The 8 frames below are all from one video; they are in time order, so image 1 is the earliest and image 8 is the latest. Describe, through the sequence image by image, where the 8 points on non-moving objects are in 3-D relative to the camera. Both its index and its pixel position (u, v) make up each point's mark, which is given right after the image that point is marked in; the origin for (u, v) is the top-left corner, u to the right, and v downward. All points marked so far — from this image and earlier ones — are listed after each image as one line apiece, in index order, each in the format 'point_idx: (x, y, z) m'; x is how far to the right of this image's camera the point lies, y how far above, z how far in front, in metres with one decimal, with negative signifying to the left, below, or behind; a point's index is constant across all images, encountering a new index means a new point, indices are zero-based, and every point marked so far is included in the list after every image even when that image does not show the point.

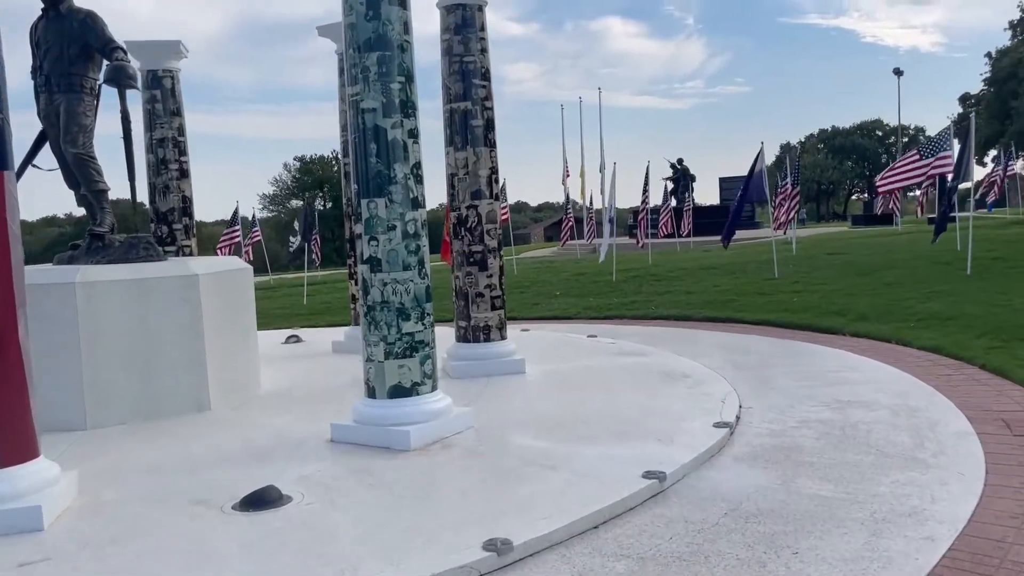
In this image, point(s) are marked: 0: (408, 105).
0: (-0.9, +1.6, +7.1) m
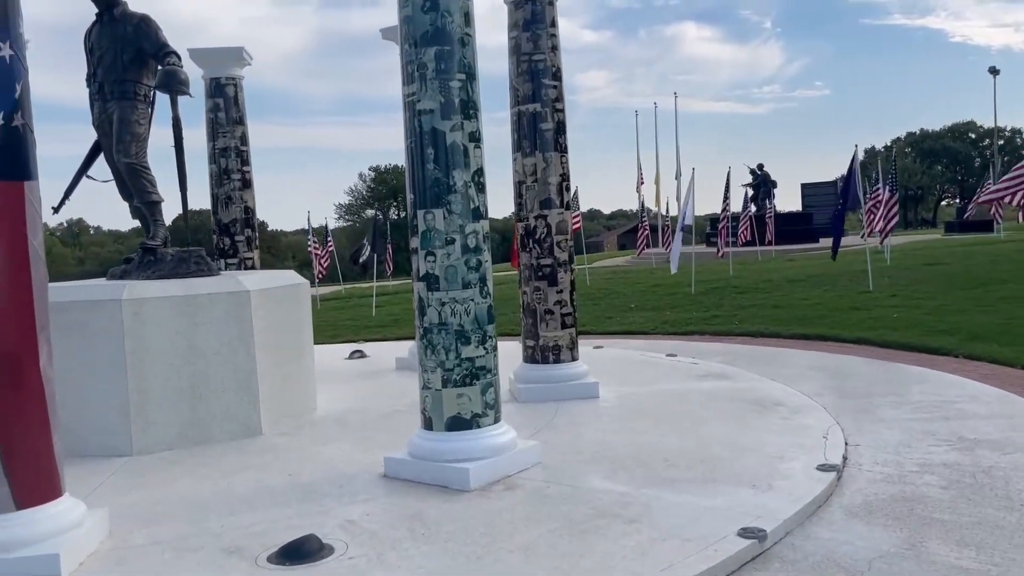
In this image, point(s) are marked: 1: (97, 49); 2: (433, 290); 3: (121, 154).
0: (-0.4, +1.4, +6.4) m
1: (-3.9, +2.3, +8.1) m
2: (-0.6, 0.0, +5.9) m
3: (-3.6, +1.2, +8.0) m
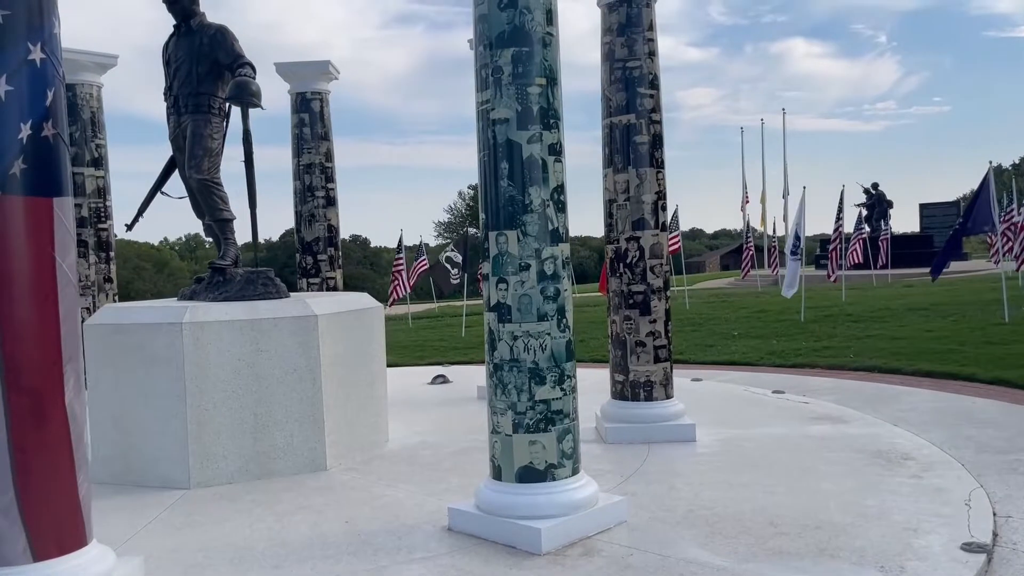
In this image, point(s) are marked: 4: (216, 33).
0: (+0.2, +1.2, +5.8) m
1: (-3.1, +2.1, +7.8) m
2: (0.0, -0.2, +5.2) m
3: (-2.8, +1.1, +7.6) m
4: (-2.7, +2.3, +7.7) m
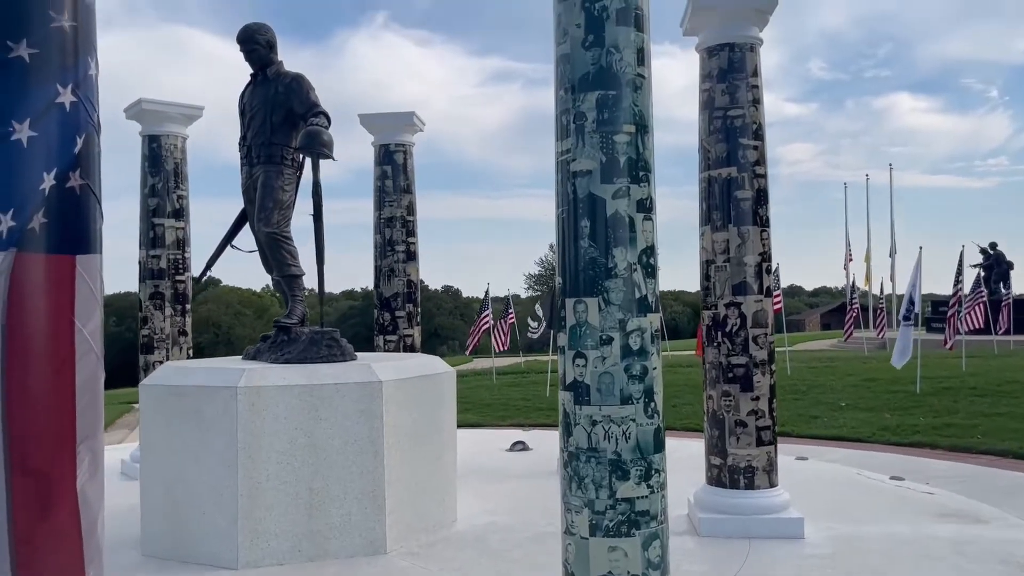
0: (+0.7, +0.8, +5.1) m
1: (-2.3, +1.6, +7.5) m
2: (+0.4, -0.6, +4.5) m
3: (-2.1, +0.6, +7.3) m
4: (-1.9, +1.8, +7.4) m
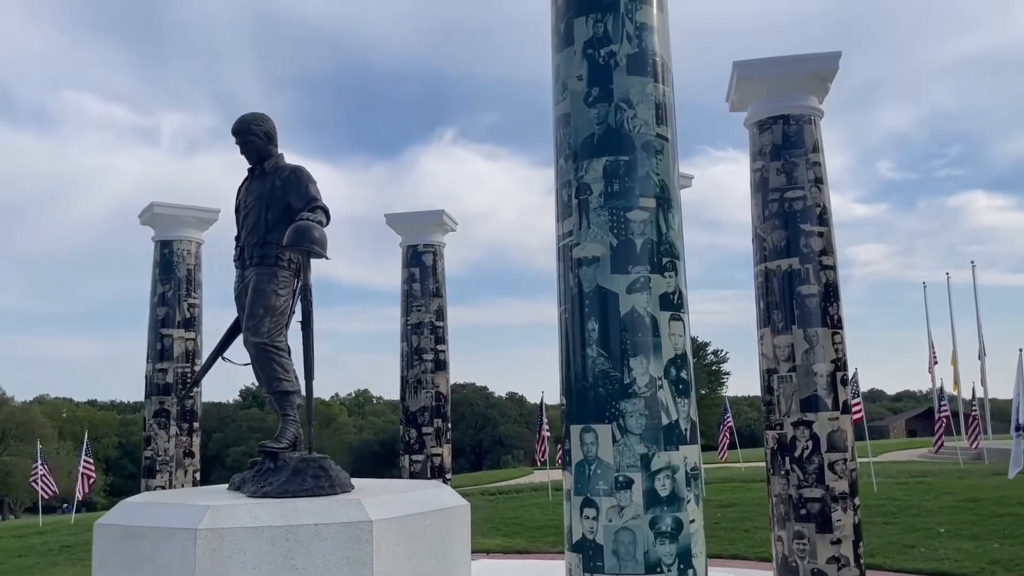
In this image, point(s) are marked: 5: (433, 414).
0: (+0.7, +0.2, +4.1) m
1: (-2.1, +0.6, +6.8) m
2: (+0.3, -1.1, +3.3) m
3: (-2.0, -0.3, +6.4) m
4: (-1.7, +0.9, +6.7) m
5: (-1.4, -2.2, +14.9) m
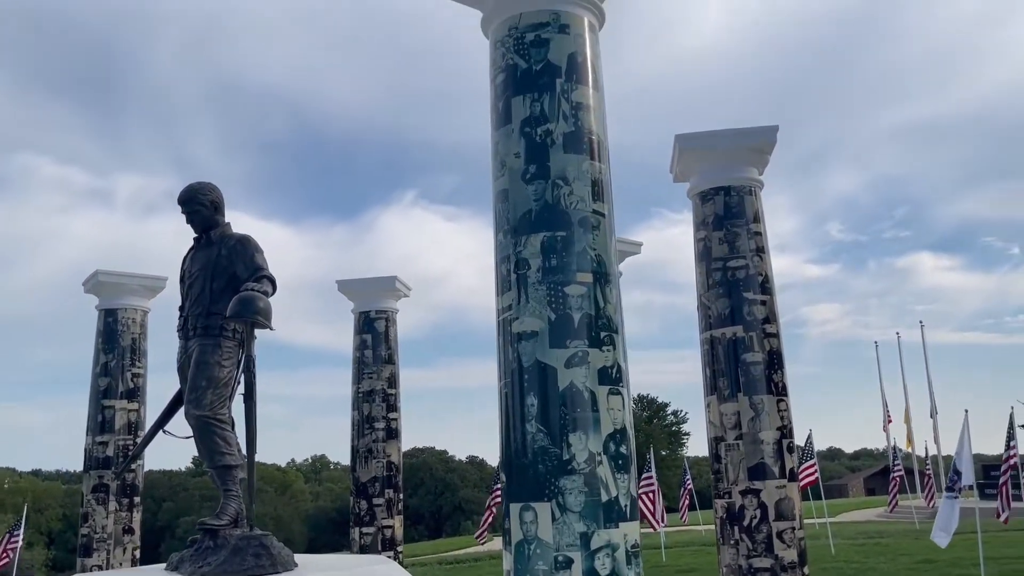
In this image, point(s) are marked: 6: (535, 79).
0: (+0.4, -0.1, +4.1) m
1: (-2.5, +0.1, +6.7) m
2: (+0.1, -1.4, +3.2) m
3: (-2.3, -0.9, +6.3) m
4: (-2.1, +0.3, +6.6) m
5: (-2.2, -3.3, +14.6) m
6: (+0.1, +1.6, +6.6) m
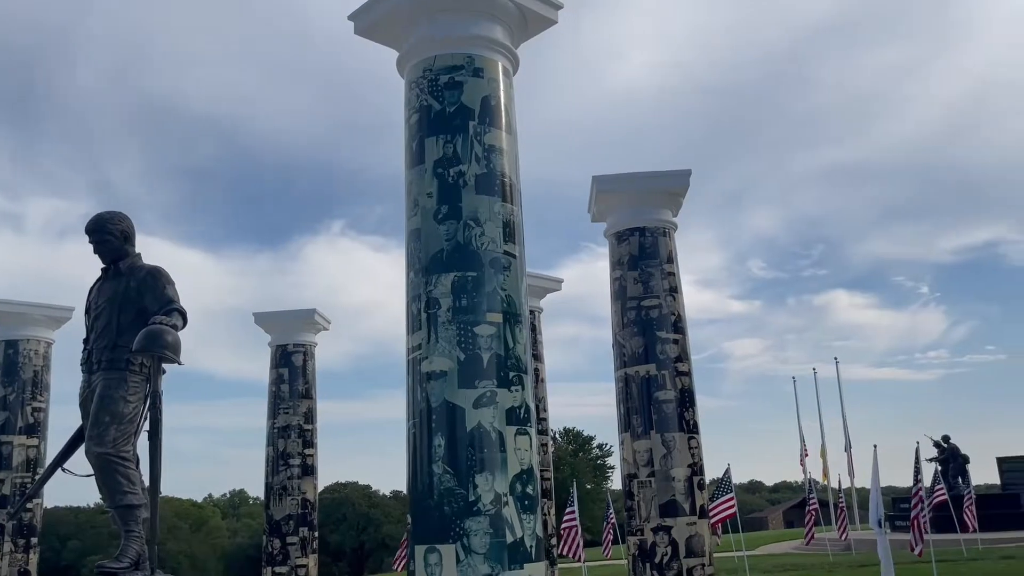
0: (0.0, -0.3, +4.1) m
1: (-3.2, -0.2, +6.5) m
2: (-0.3, -1.5, +3.2) m
3: (-2.9, -1.1, +6.0) m
4: (-2.8, +0.1, +6.4) m
5: (-3.5, -3.9, +14.3) m
6: (-0.5, +1.3, +6.7) m
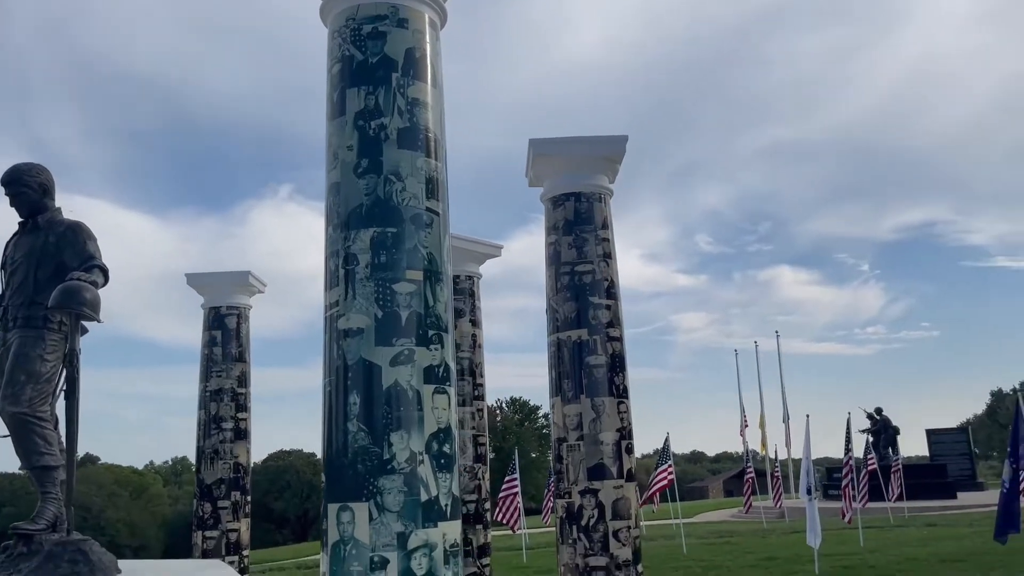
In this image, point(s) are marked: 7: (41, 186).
0: (-0.4, -0.1, +4.1) m
1: (-3.7, +0.2, +6.2) m
2: (-0.6, -1.4, +3.2) m
3: (-3.4, -0.8, +5.8) m
4: (-3.3, +0.4, +6.2) m
5: (-4.5, -3.3, +14.1) m
6: (-1.0, +1.6, +6.5) m
7: (-3.5, +0.7, +6.3) m
